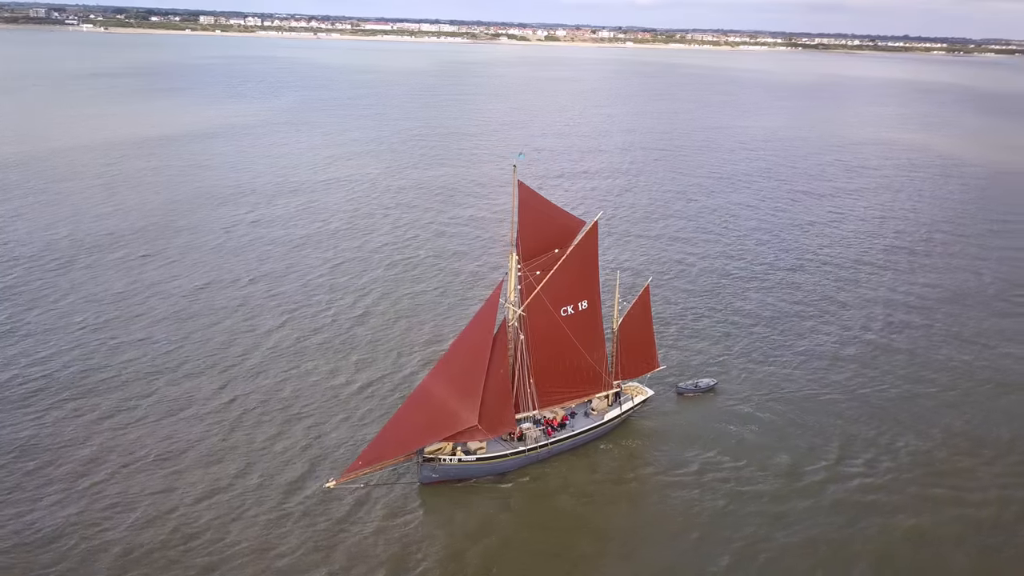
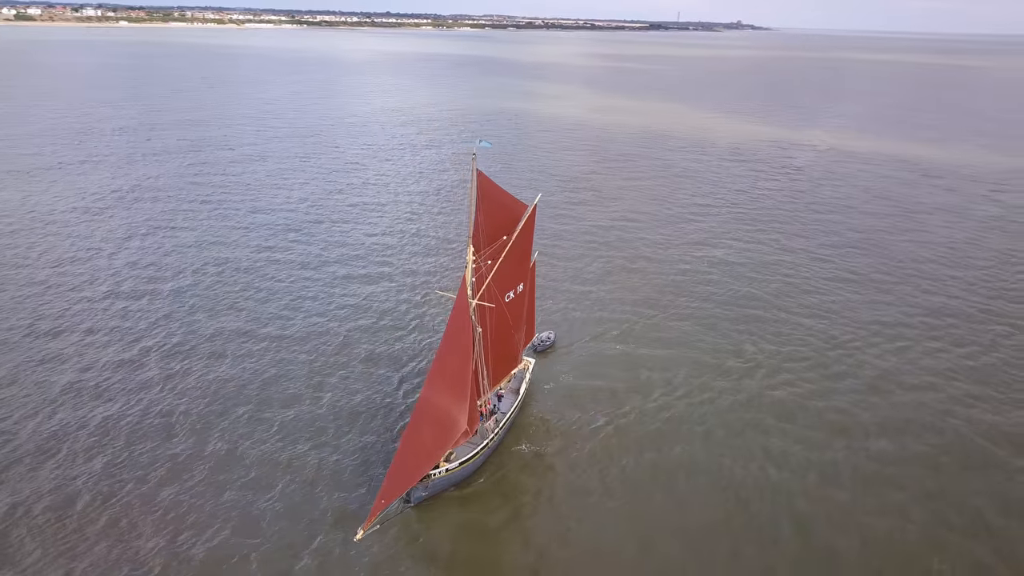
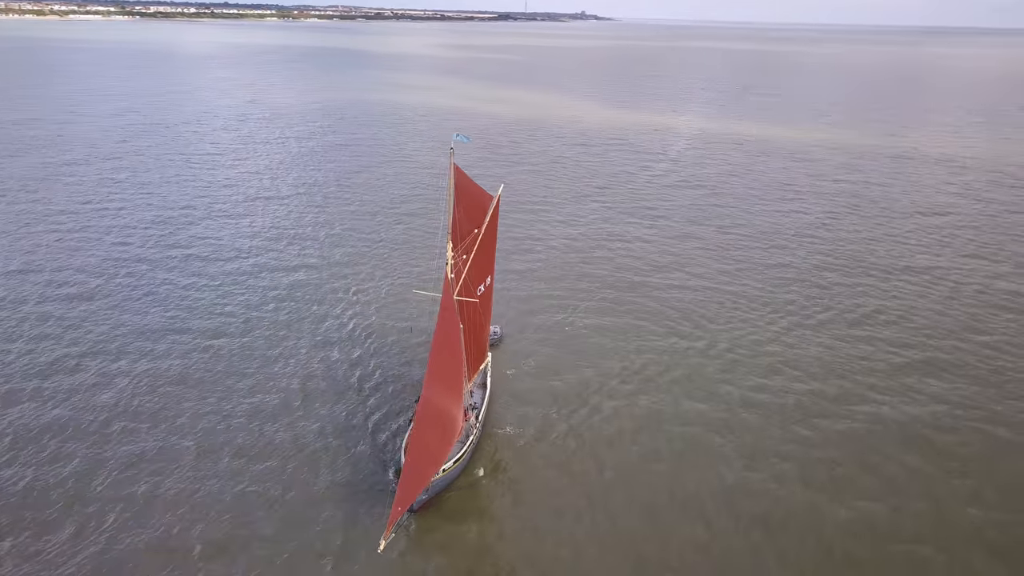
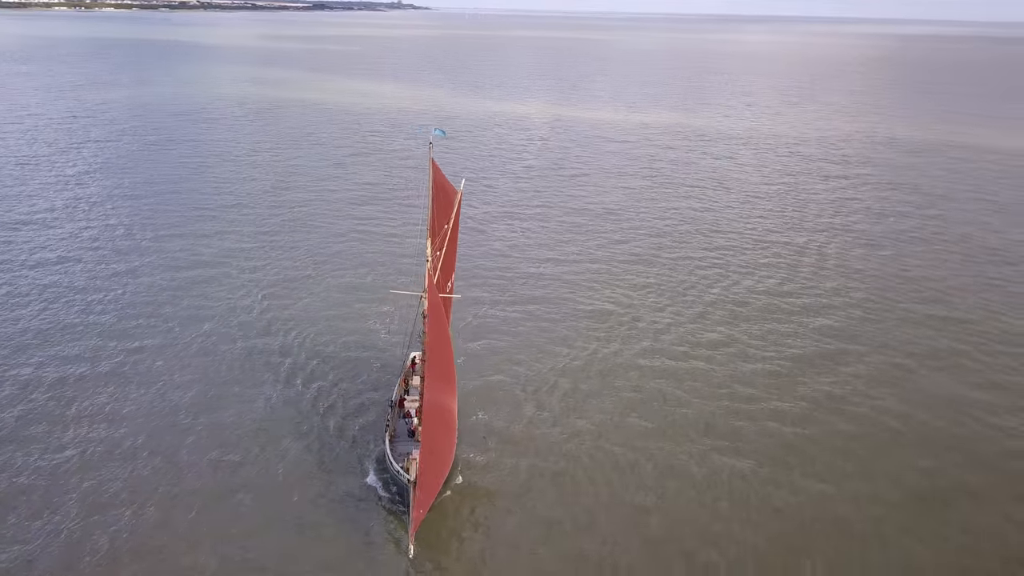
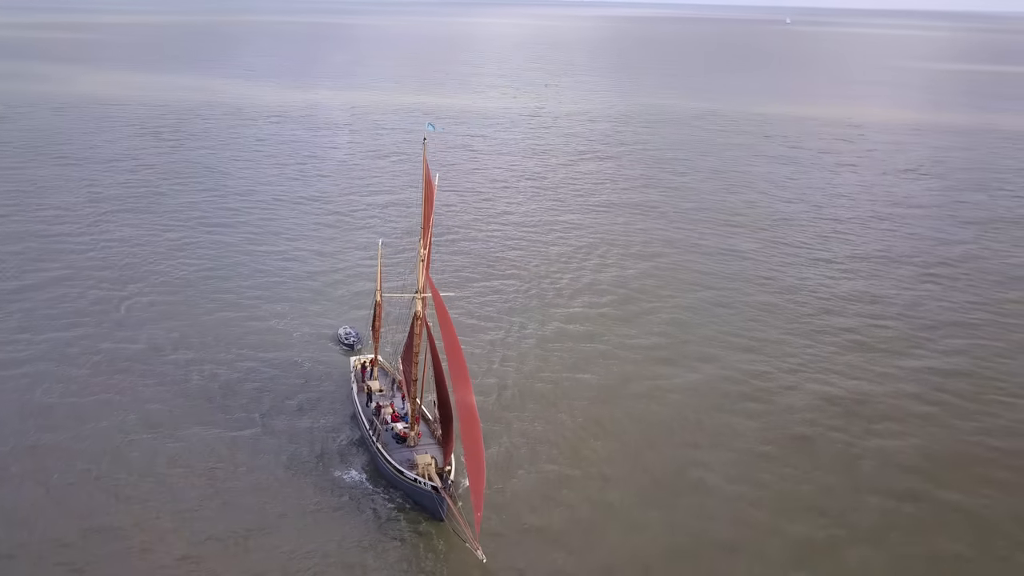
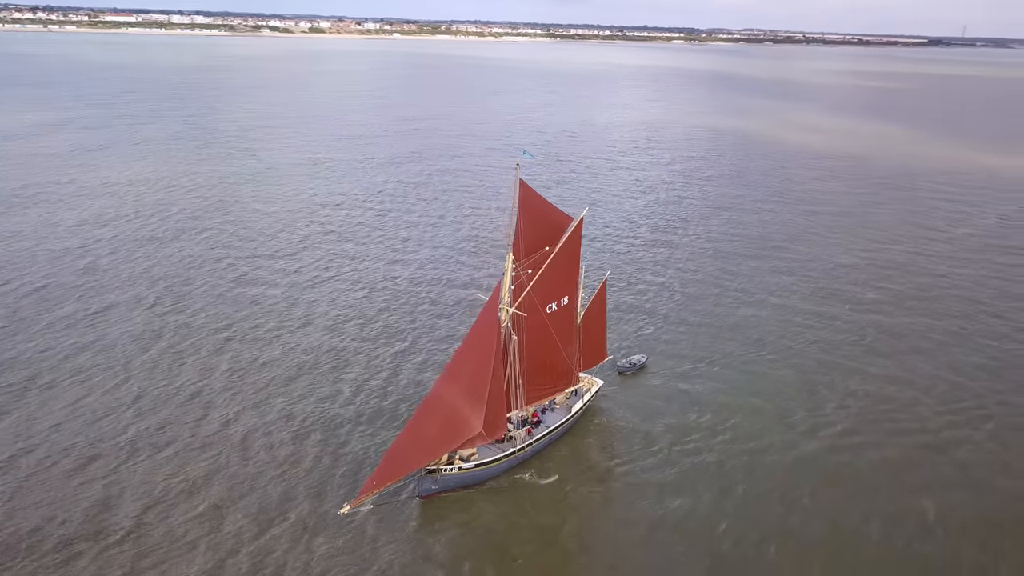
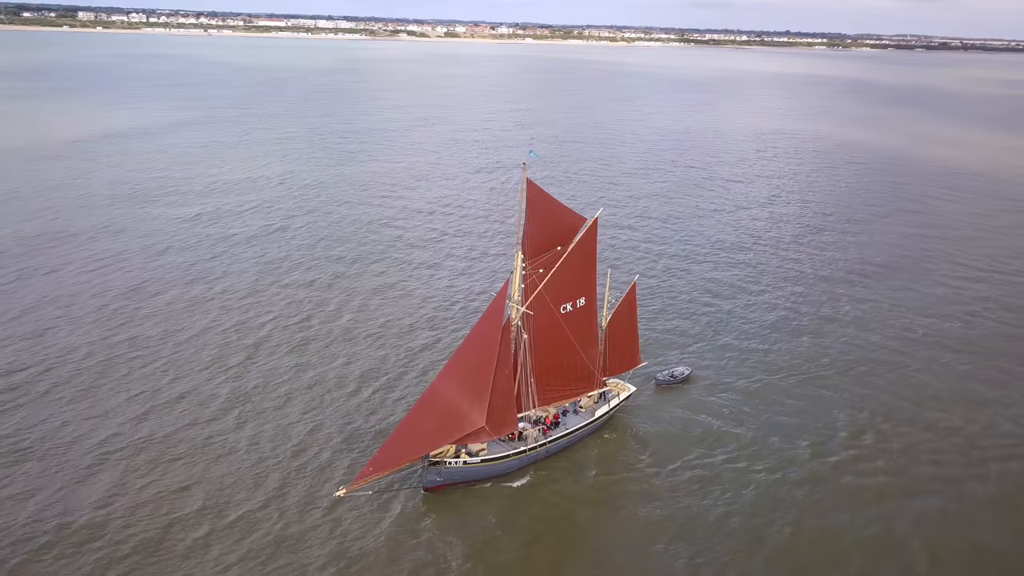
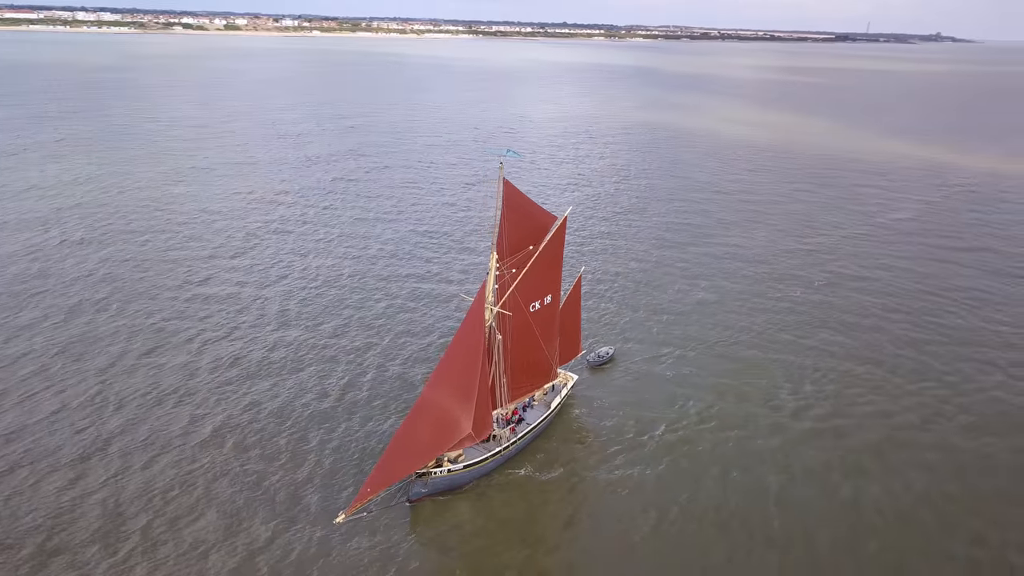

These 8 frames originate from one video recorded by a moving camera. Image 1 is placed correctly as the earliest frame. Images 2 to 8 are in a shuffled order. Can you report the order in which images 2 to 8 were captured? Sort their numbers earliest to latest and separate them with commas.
7, 6, 8, 2, 3, 4, 5
